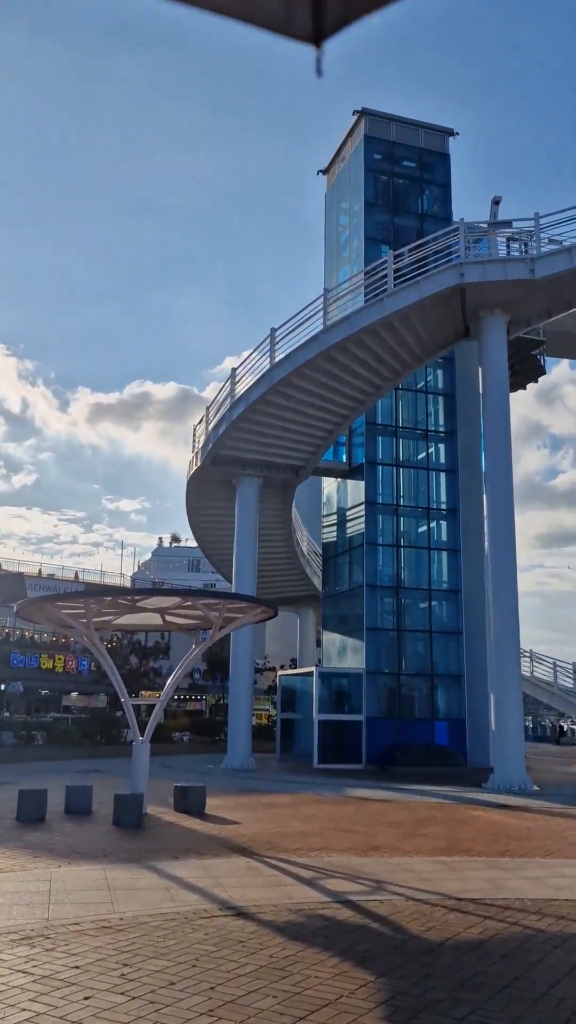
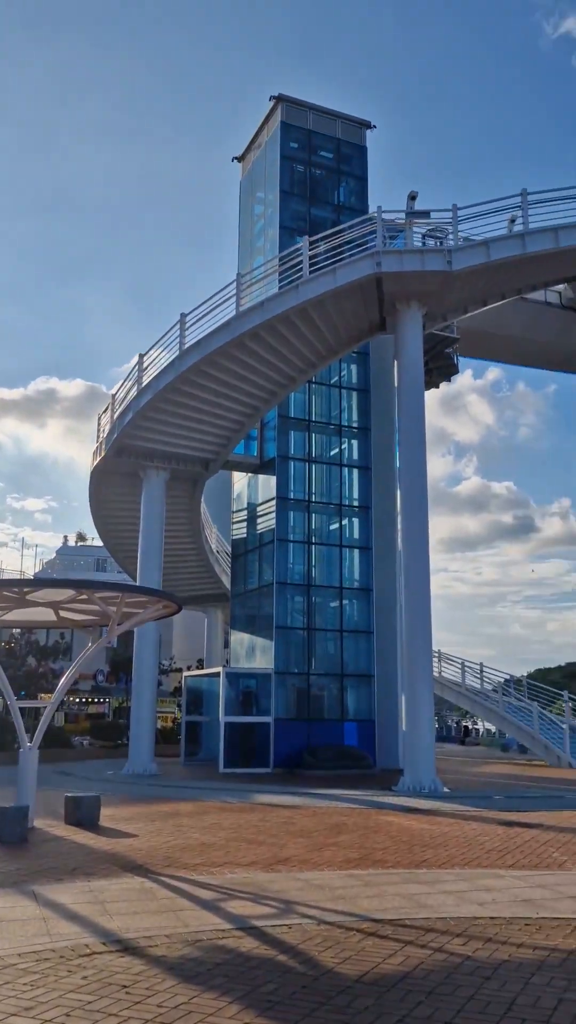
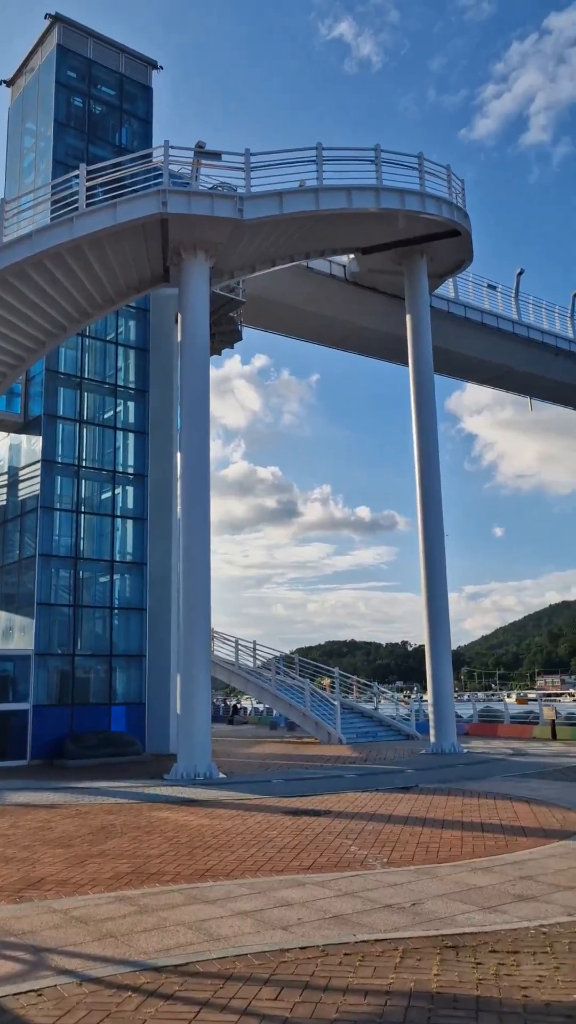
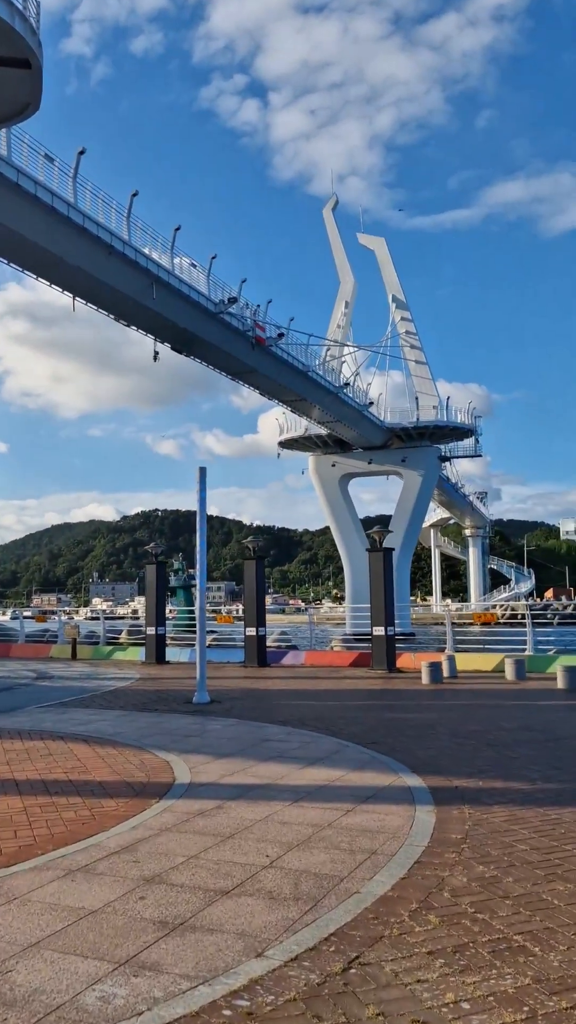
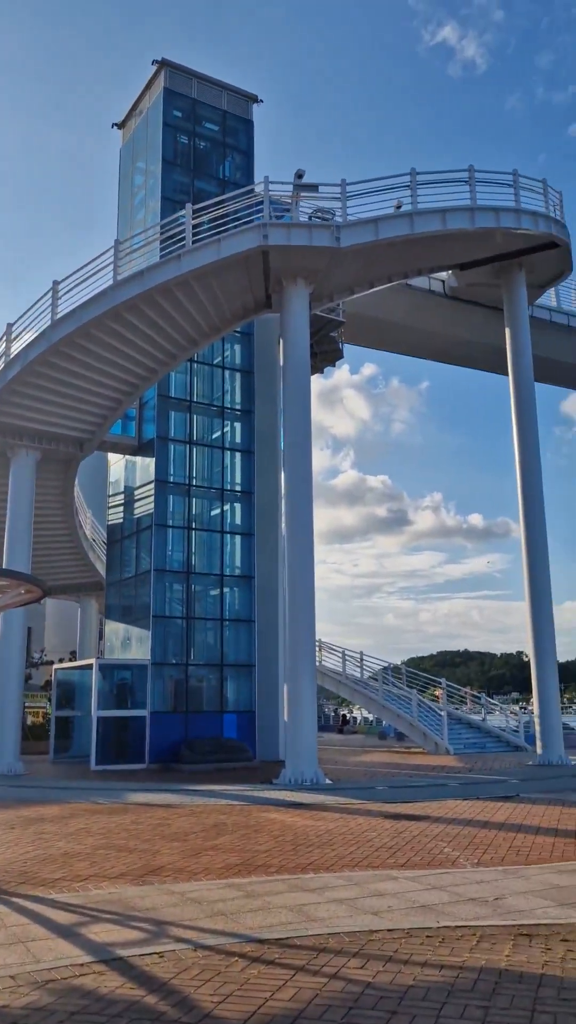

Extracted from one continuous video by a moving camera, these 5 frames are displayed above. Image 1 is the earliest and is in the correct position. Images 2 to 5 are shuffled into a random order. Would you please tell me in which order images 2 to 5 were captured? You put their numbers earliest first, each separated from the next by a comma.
2, 5, 3, 4
